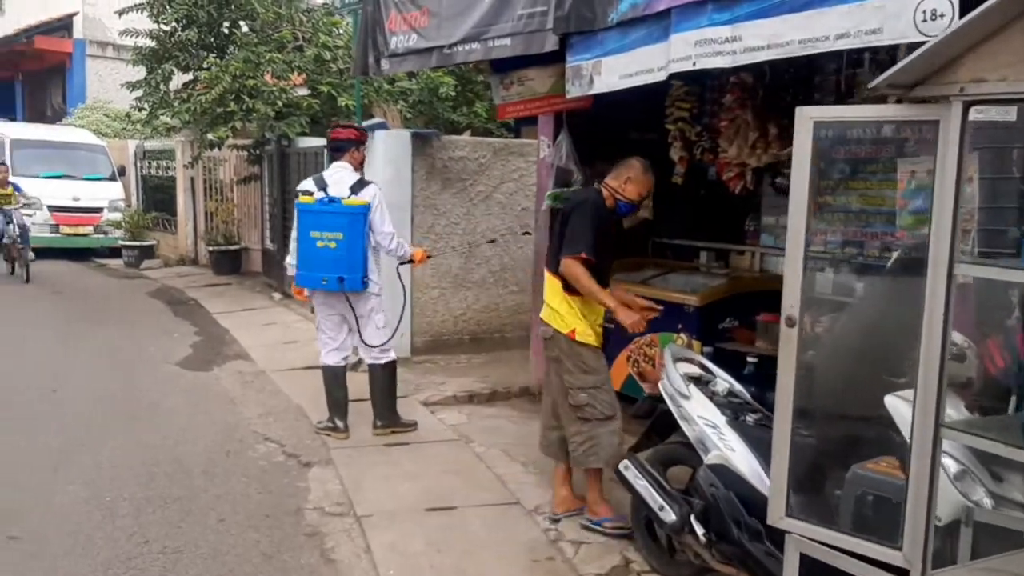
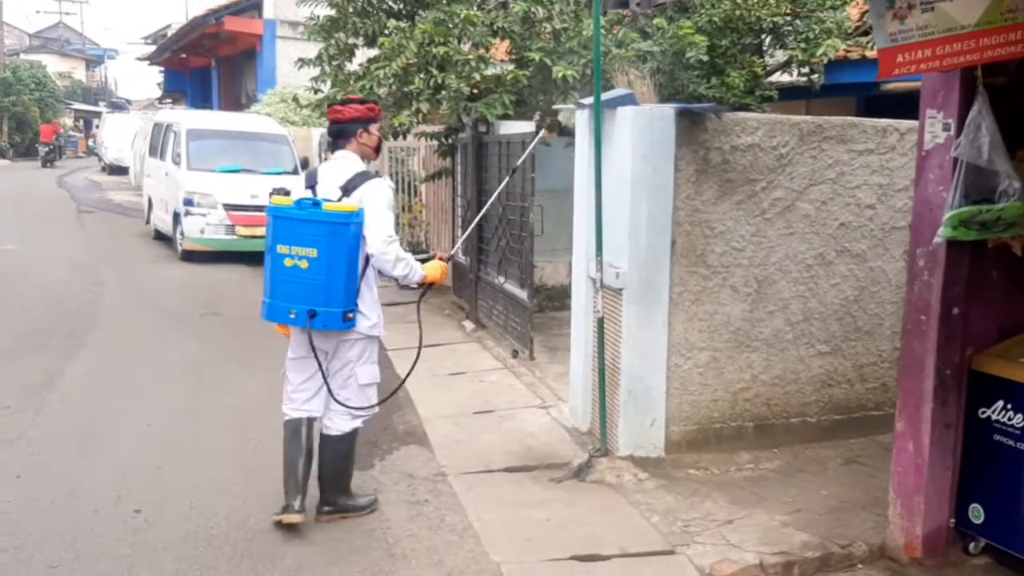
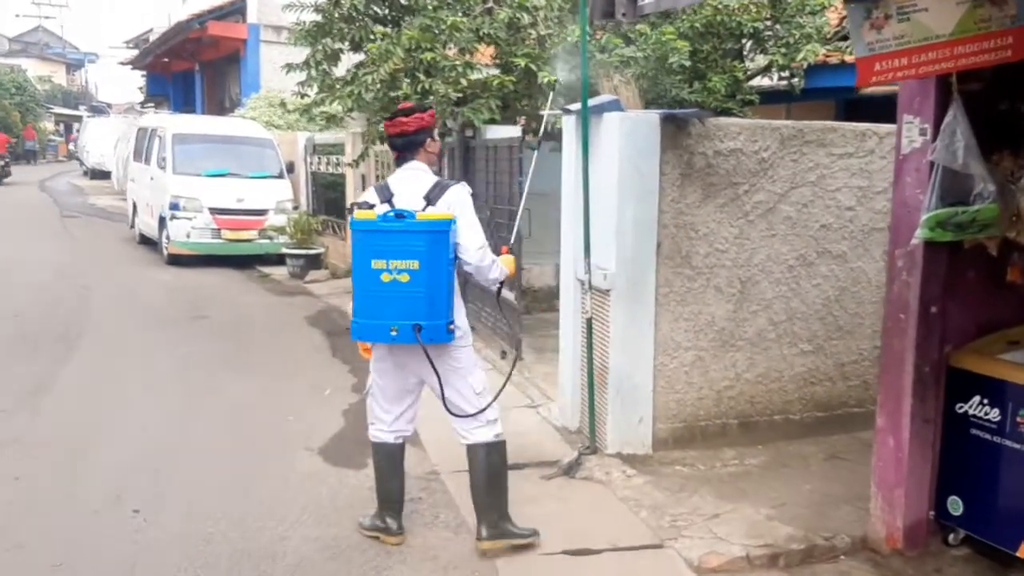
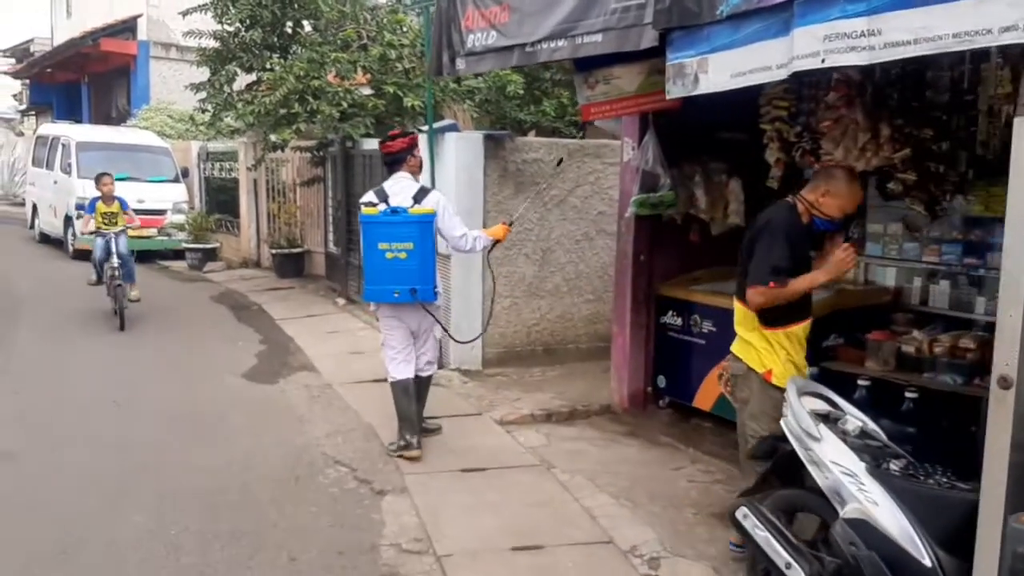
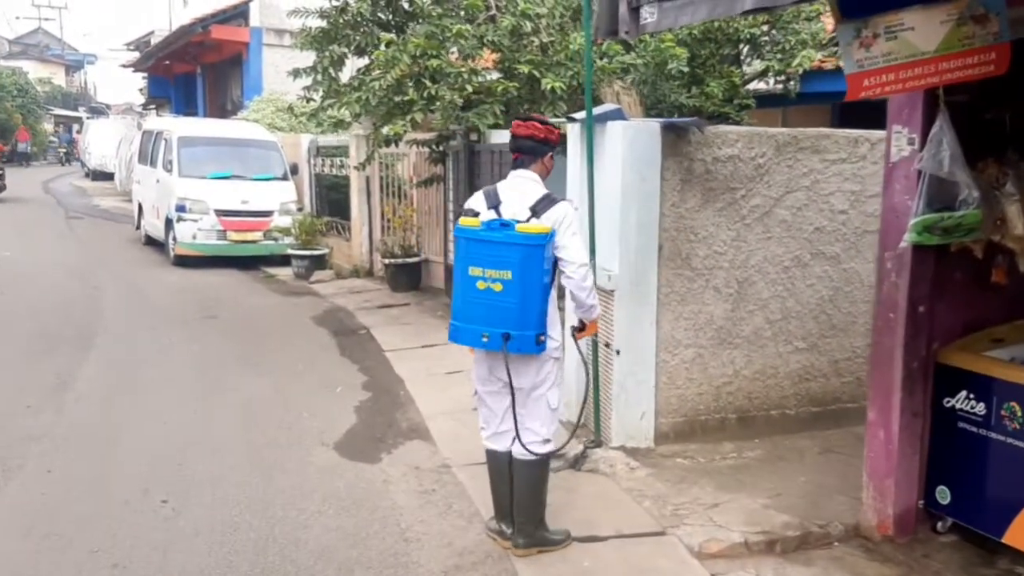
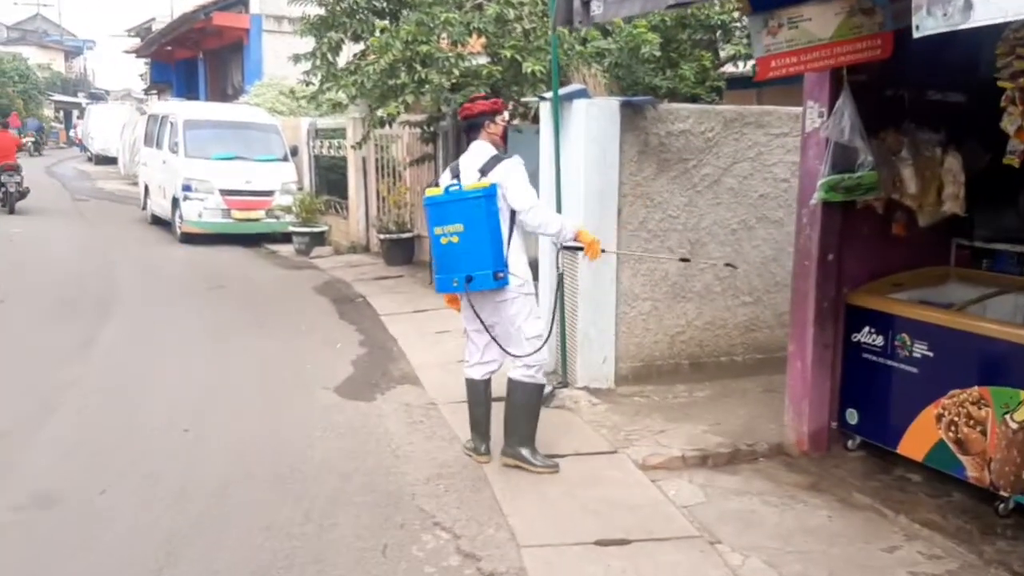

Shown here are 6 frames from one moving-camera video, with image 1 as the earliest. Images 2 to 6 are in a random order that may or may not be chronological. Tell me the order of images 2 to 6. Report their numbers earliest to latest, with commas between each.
4, 6, 5, 3, 2
